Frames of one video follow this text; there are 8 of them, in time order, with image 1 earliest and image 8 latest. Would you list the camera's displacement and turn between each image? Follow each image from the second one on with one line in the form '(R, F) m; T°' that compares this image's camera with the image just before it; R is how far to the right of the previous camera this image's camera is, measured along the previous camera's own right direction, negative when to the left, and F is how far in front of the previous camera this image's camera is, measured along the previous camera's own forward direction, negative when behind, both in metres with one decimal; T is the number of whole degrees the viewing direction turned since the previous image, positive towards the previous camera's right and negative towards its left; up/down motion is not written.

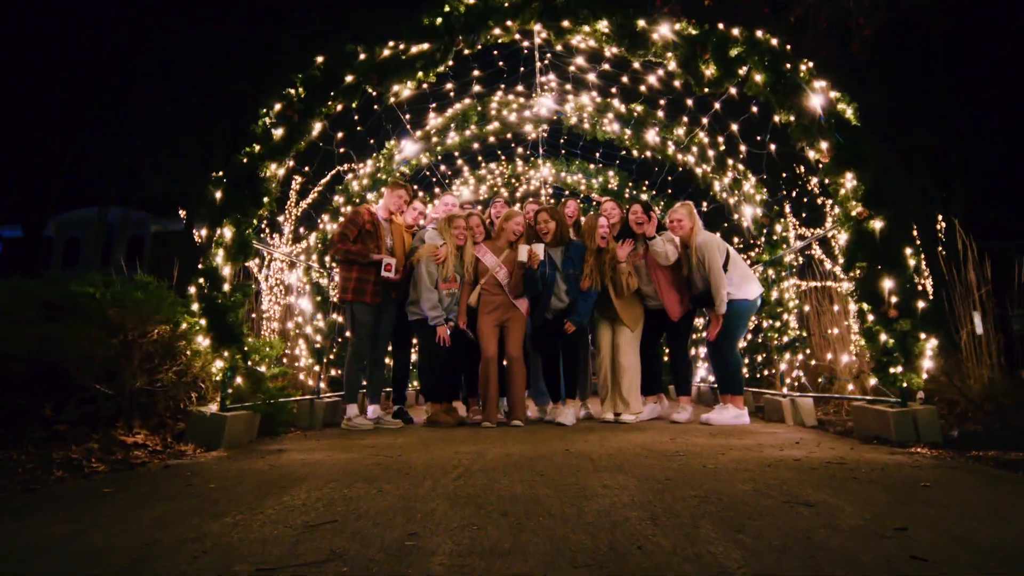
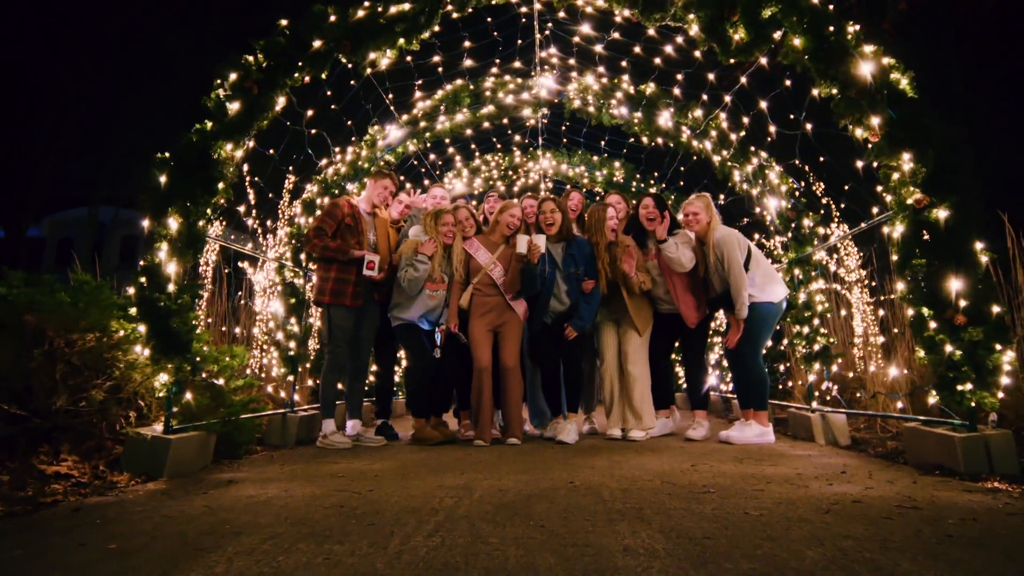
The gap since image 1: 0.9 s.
(0.0, +0.5) m; 0°
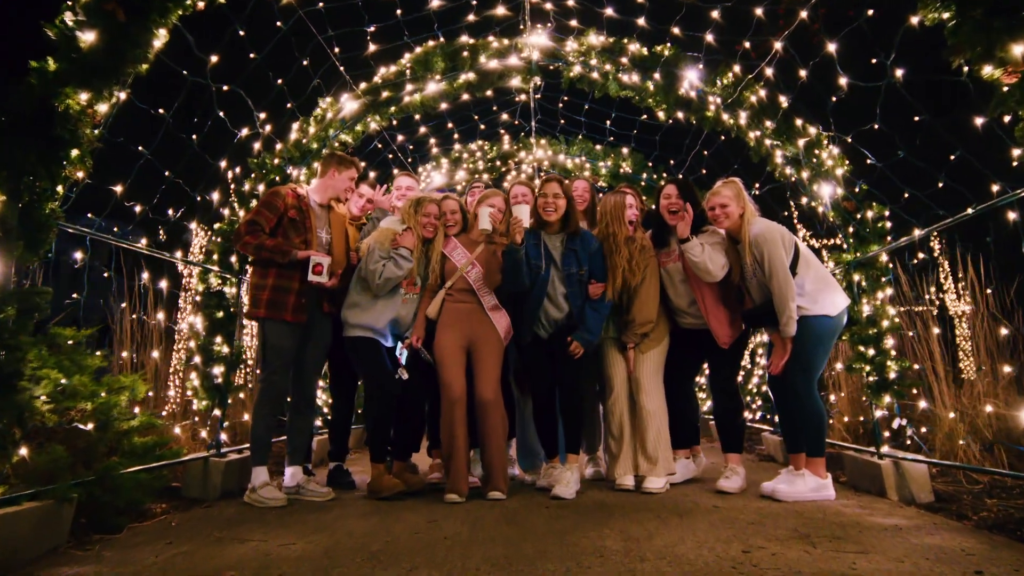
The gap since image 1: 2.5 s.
(+0.1, +0.9) m; 0°
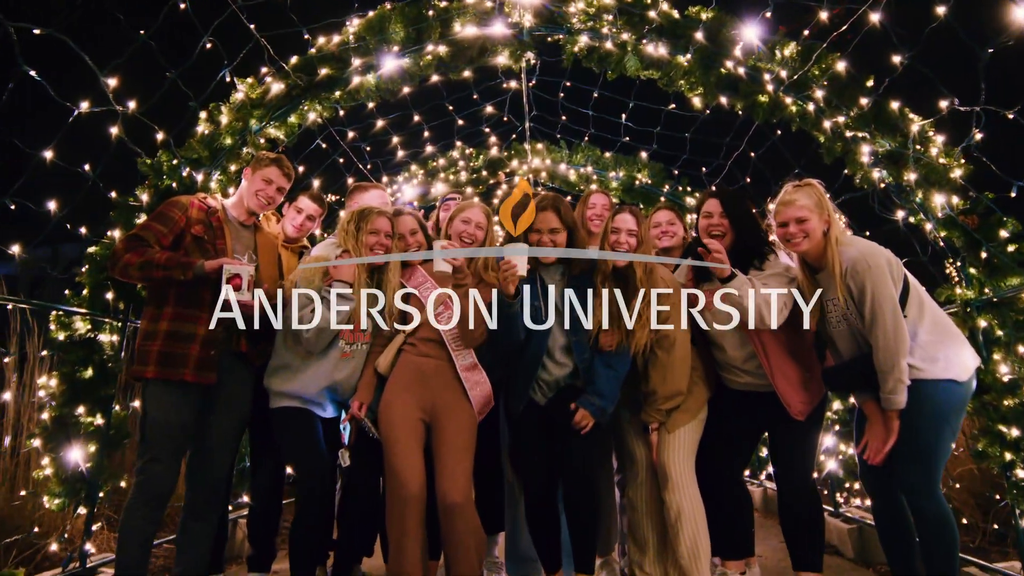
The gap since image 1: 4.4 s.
(+0.1, +1.0) m; 0°
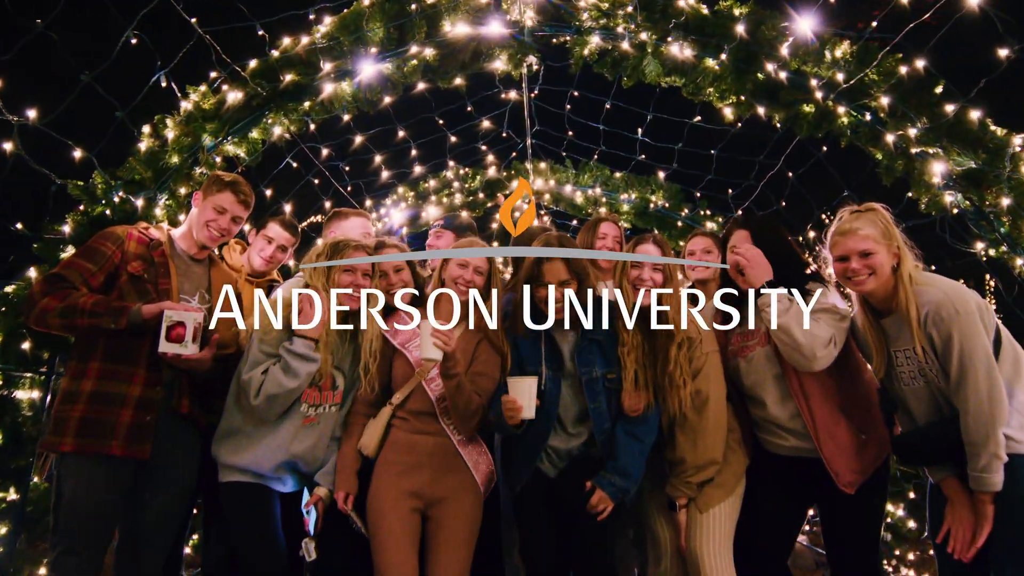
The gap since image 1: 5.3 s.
(0.0, +0.4) m; 0°
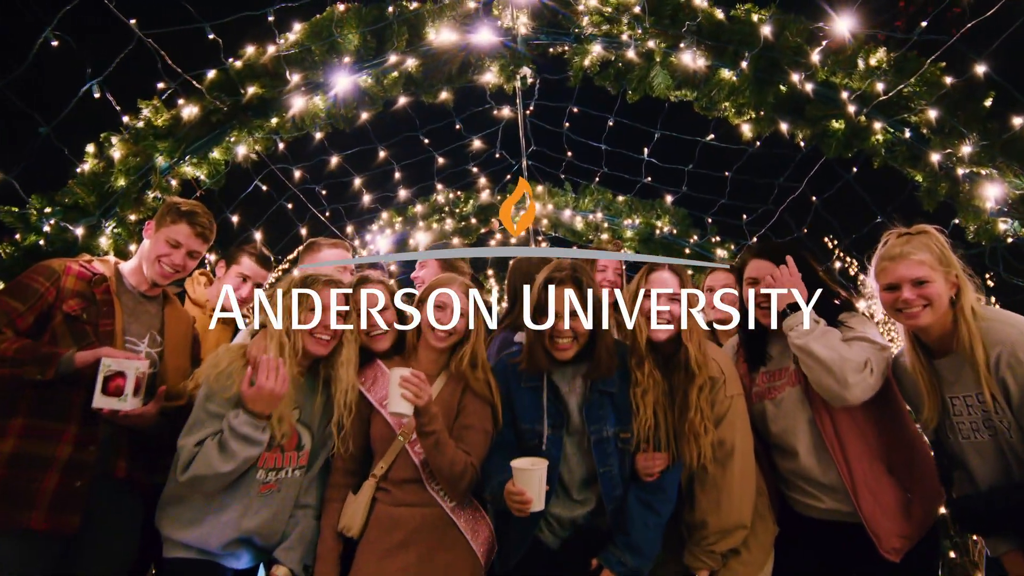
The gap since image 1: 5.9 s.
(0.0, +0.3) m; 0°
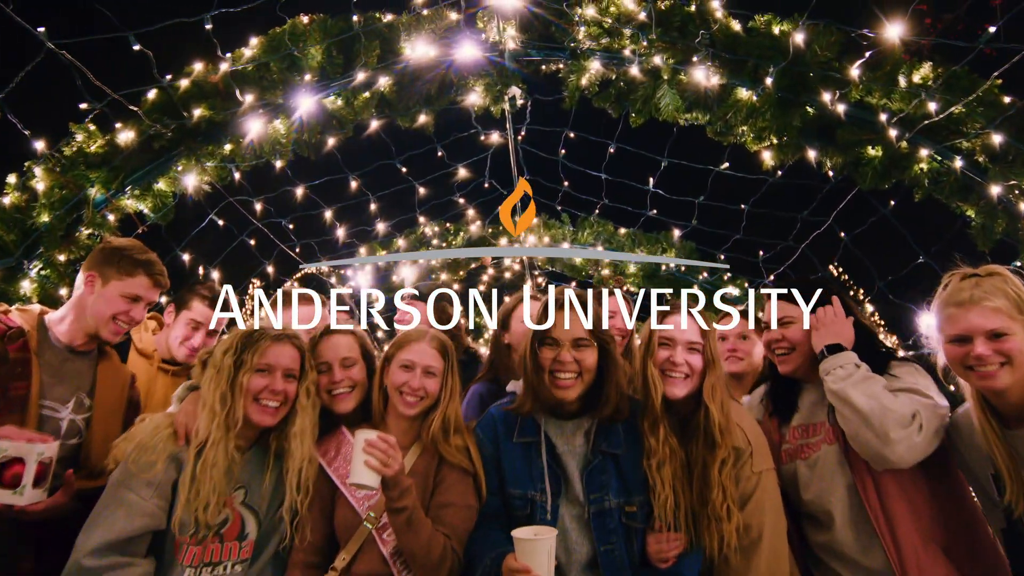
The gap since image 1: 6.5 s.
(0.0, +0.3) m; 0°
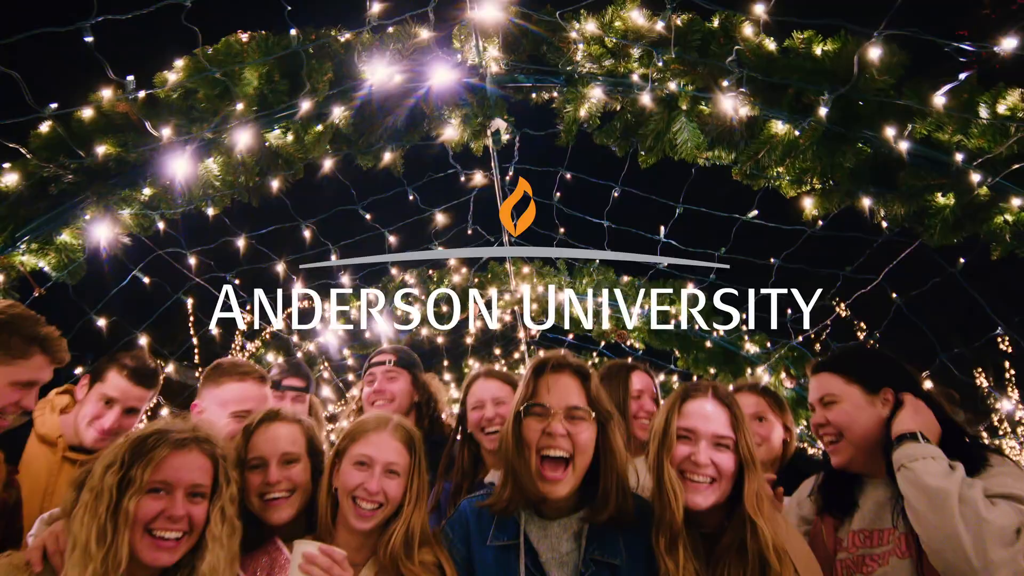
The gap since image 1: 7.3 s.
(0.0, +0.4) m; 0°
